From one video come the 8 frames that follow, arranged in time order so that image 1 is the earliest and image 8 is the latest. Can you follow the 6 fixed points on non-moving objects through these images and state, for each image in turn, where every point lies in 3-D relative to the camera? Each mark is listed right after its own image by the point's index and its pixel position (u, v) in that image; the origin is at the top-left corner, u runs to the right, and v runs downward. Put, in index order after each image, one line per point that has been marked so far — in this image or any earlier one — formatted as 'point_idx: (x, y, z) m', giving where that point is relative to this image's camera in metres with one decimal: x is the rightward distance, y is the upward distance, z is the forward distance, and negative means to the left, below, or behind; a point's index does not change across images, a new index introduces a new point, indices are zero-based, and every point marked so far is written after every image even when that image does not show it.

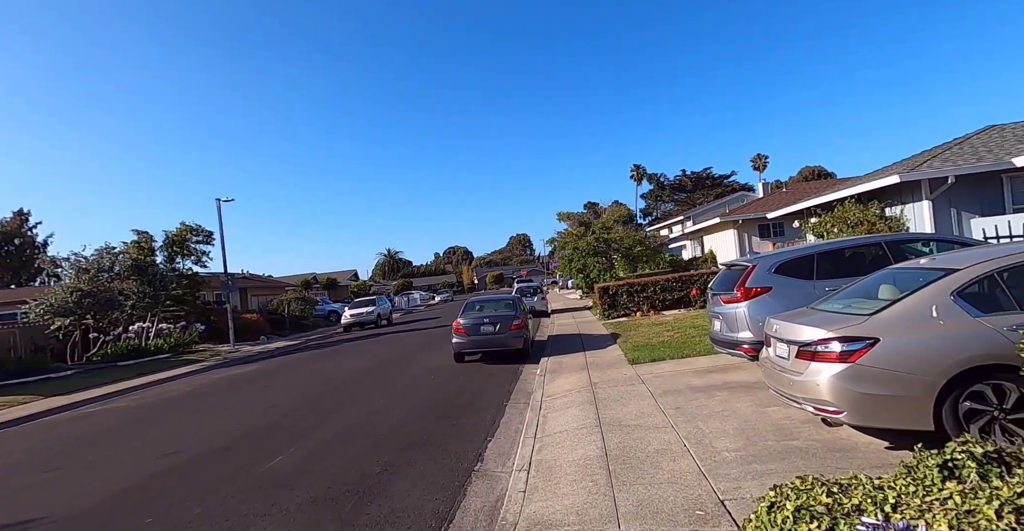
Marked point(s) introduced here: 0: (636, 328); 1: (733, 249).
0: (+3.5, -1.8, +13.8) m
1: (+8.9, +0.6, +19.7) m
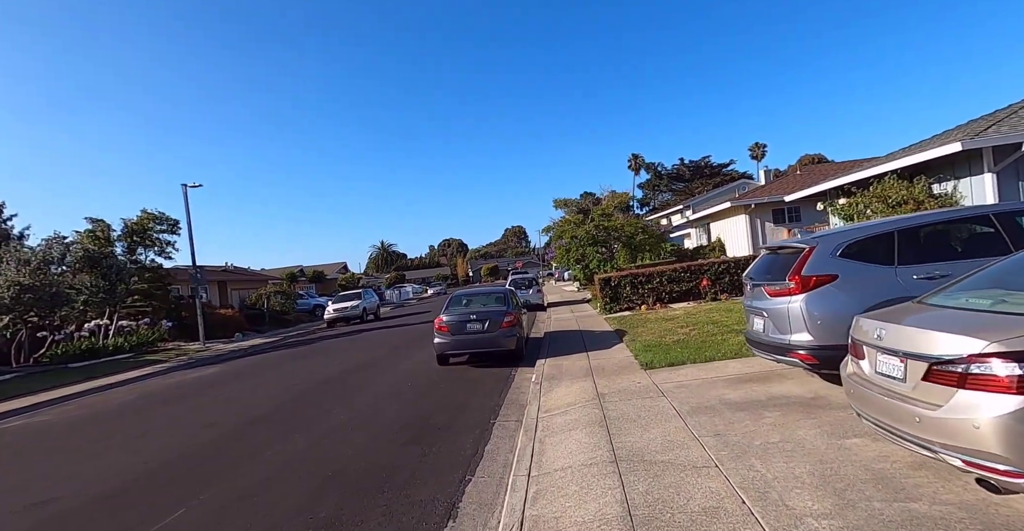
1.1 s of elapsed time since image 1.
0: (+3.3, -1.5, +12.3) m
1: (+8.7, +1.0, +18.2) m
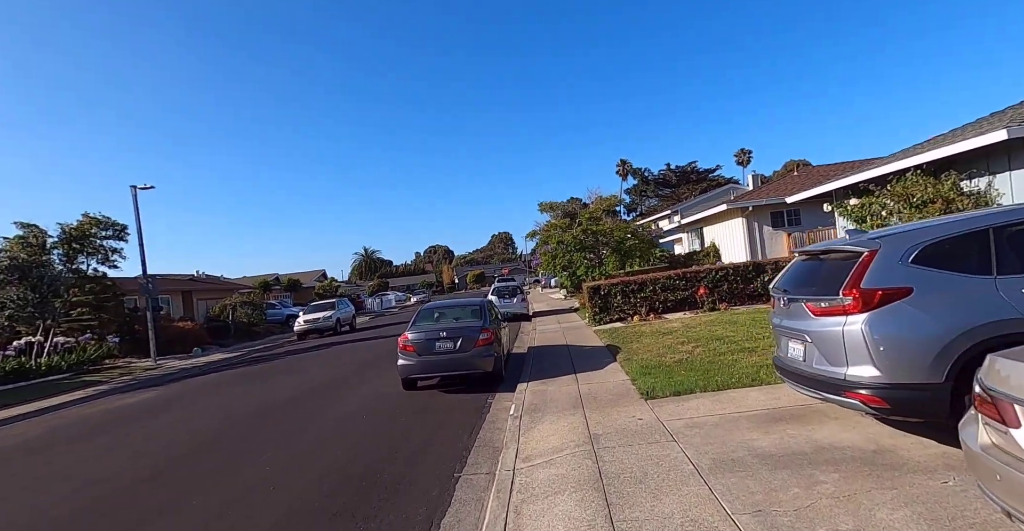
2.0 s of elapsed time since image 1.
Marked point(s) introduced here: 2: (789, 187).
0: (+2.8, -1.7, +11.0) m
1: (+8.0, +0.8, +17.1) m
2: (+9.8, +2.8, +17.3) m
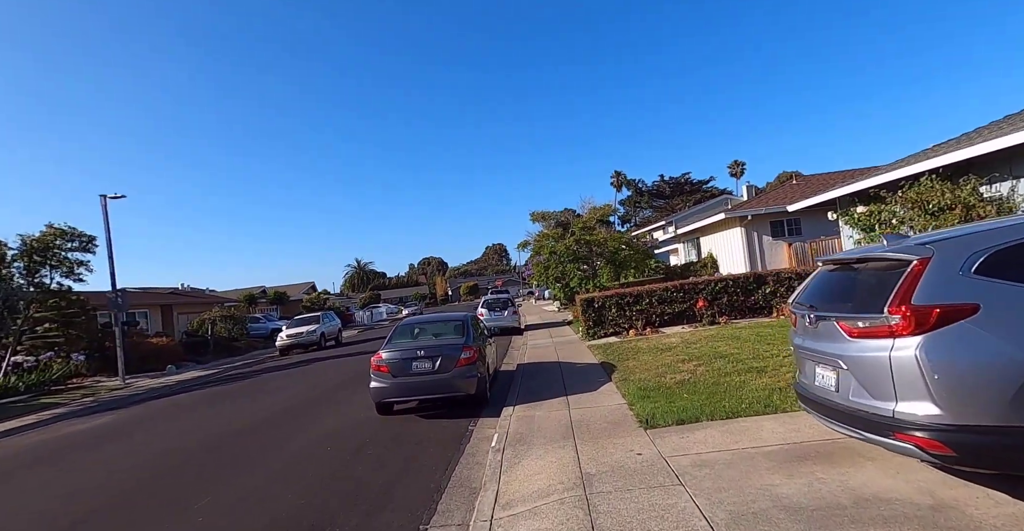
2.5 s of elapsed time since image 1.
0: (+2.6, -1.9, +10.3) m
1: (+7.7, +0.4, +16.4) m
2: (+9.4, +2.4, +16.7) m
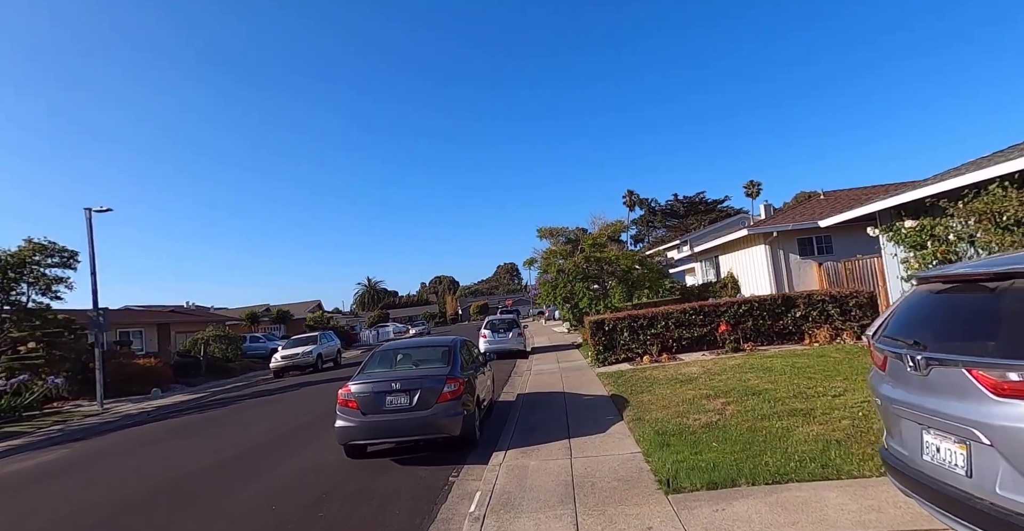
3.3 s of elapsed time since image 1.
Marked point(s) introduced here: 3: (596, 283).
0: (+2.5, -2.2, +9.0) m
1: (+7.8, -0.2, +15.1) m
2: (+9.6, +1.7, +15.4) m
3: (+3.3, -0.7, +19.3) m
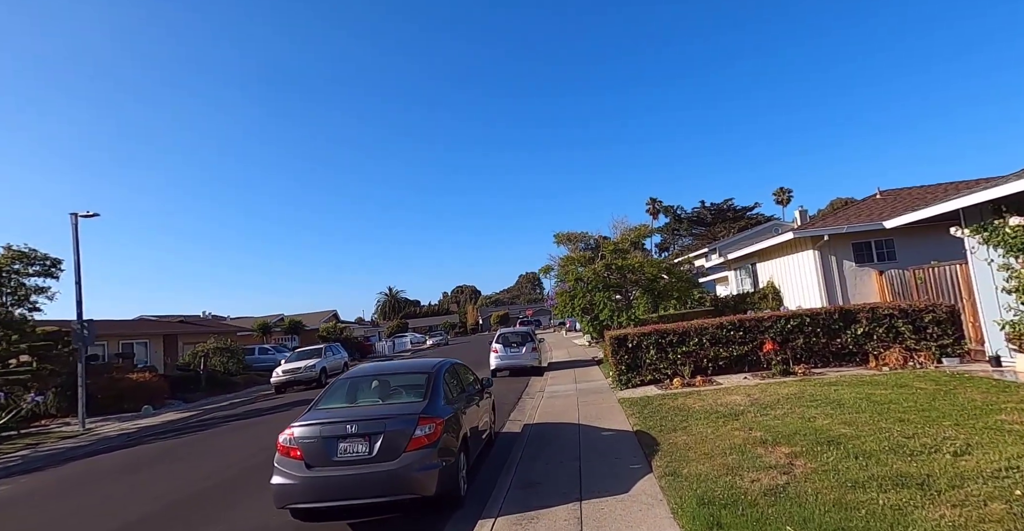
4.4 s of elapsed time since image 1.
0: (+2.5, -2.3, +7.2) m
1: (+8.1, -0.4, +13.2) m
2: (+9.9, +1.5, +13.4) m
3: (+3.8, -1.0, +17.6) m
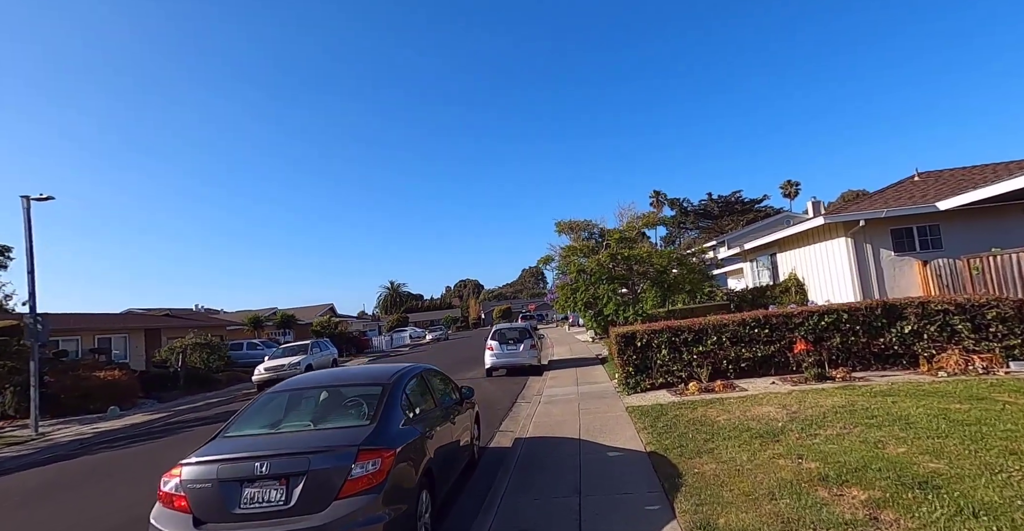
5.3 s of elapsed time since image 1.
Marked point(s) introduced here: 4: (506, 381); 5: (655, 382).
0: (+2.4, -2.1, +5.8) m
1: (+8.0, -0.1, +11.7) m
2: (+9.8, +1.8, +11.9) m
3: (+3.7, -0.7, +16.2) m
4: (-0.2, -3.6, +15.2) m
5: (+3.0, -2.4, +10.2) m
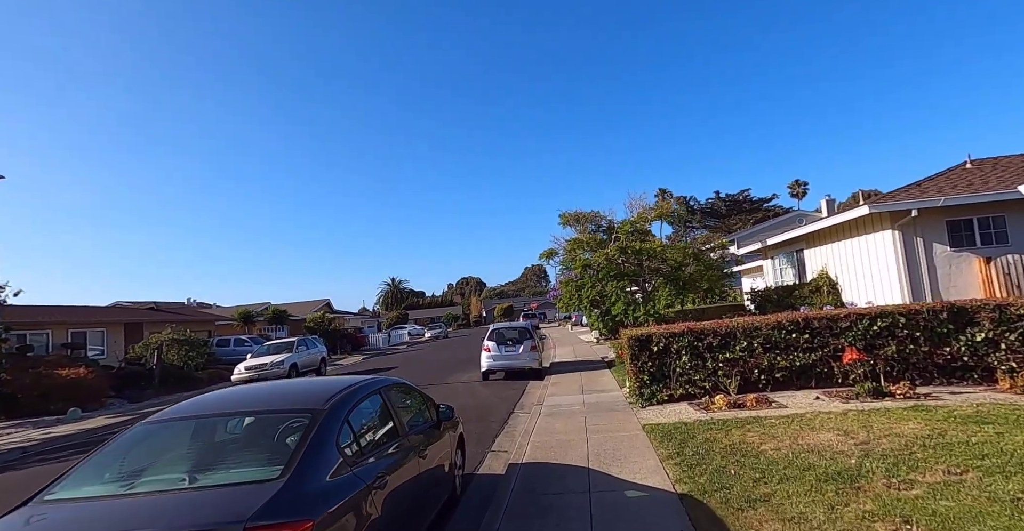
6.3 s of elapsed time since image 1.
0: (+2.3, -2.0, +4.4) m
1: (+7.9, -0.1, +10.2) m
2: (+9.8, +1.8, +10.4) m
3: (+3.7, -0.6, +14.7) m
4: (-0.2, -3.4, +13.8) m
5: (+2.9, -2.3, +8.8) m
